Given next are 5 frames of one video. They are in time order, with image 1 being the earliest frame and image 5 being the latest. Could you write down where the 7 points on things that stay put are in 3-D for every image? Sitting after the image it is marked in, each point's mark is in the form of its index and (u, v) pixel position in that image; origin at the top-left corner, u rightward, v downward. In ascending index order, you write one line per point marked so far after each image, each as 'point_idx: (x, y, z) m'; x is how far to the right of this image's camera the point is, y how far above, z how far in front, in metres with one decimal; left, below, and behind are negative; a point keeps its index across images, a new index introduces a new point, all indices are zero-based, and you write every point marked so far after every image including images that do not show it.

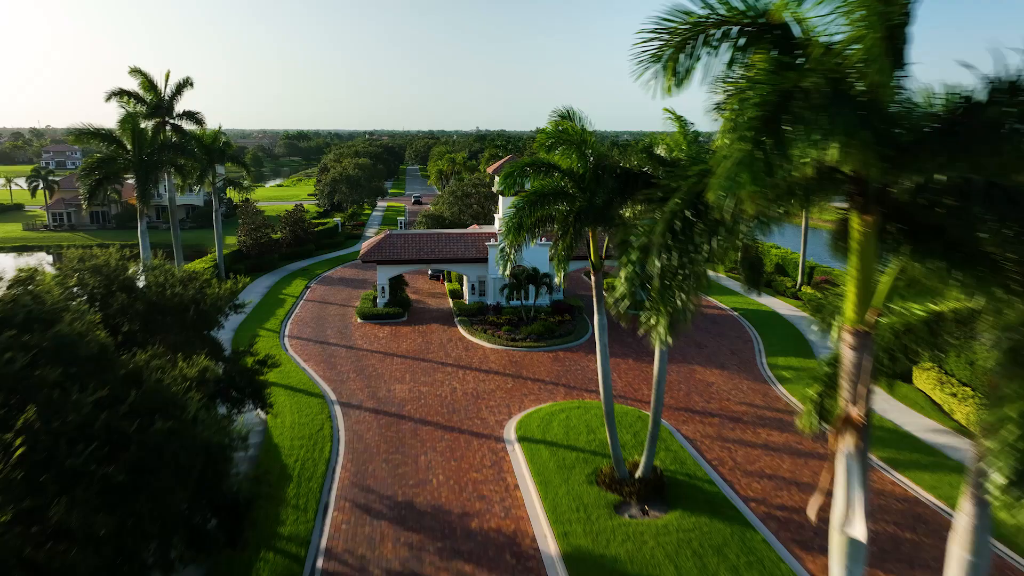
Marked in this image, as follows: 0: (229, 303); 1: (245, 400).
0: (-6.8, -0.4, +15.4) m
1: (-6.0, -2.5, +14.4) m
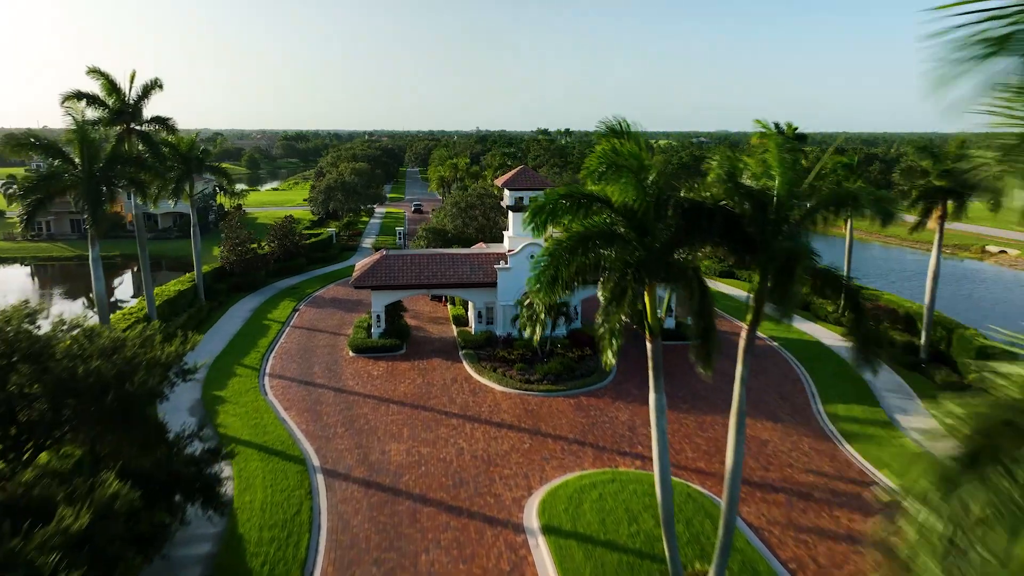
0: (-6.3, -1.5, +12.0) m
1: (-5.5, -3.7, +11.0) m
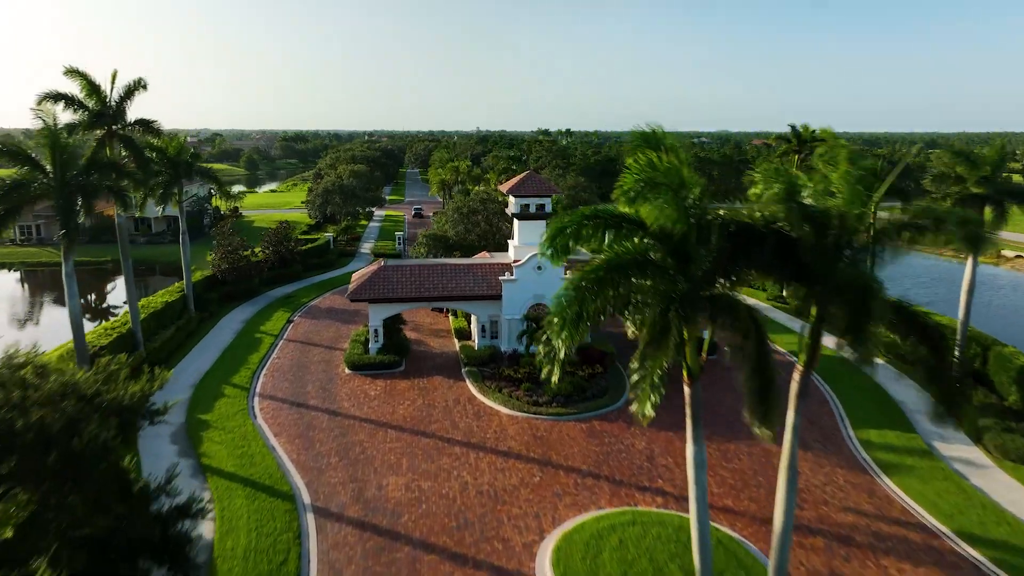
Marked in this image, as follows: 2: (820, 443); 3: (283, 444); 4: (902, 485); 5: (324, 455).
0: (-6.1, -2.0, +10.6) m
1: (-5.3, -4.2, +9.5) m
2: (+8.9, -4.5, +18.3) m
3: (-6.6, -4.5, +18.4) m
4: (+9.8, -5.0, +16.0) m
5: (-5.2, -4.6, +17.6) m
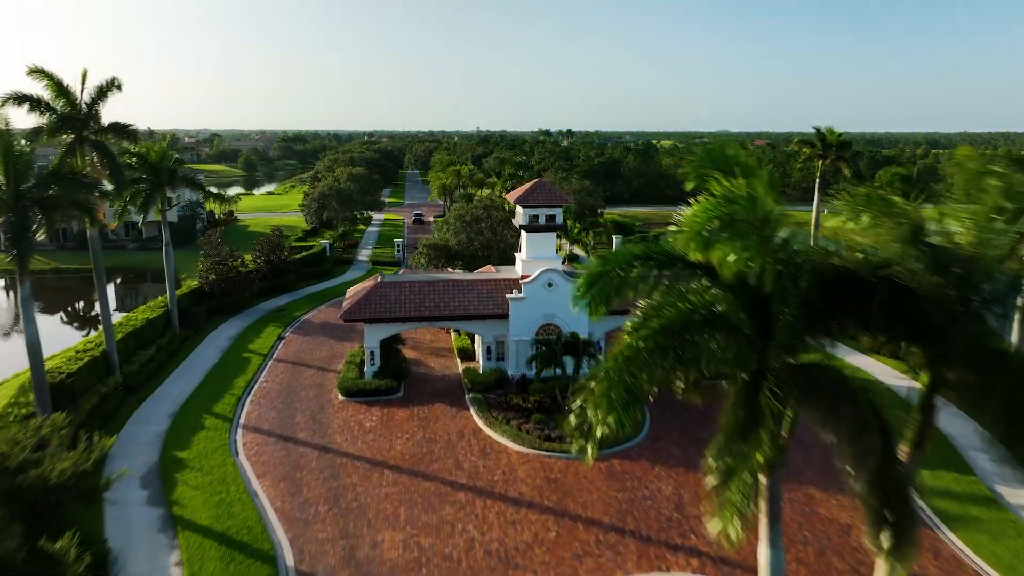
0: (-5.8, -2.7, +8.6) m
1: (-5.0, -4.8, +7.6) m
2: (+9.1, -5.1, +16.3) m
3: (-6.3, -5.1, +16.4) m
4: (+10.1, -5.6, +14.0) m
5: (-4.9, -5.3, +15.7) m
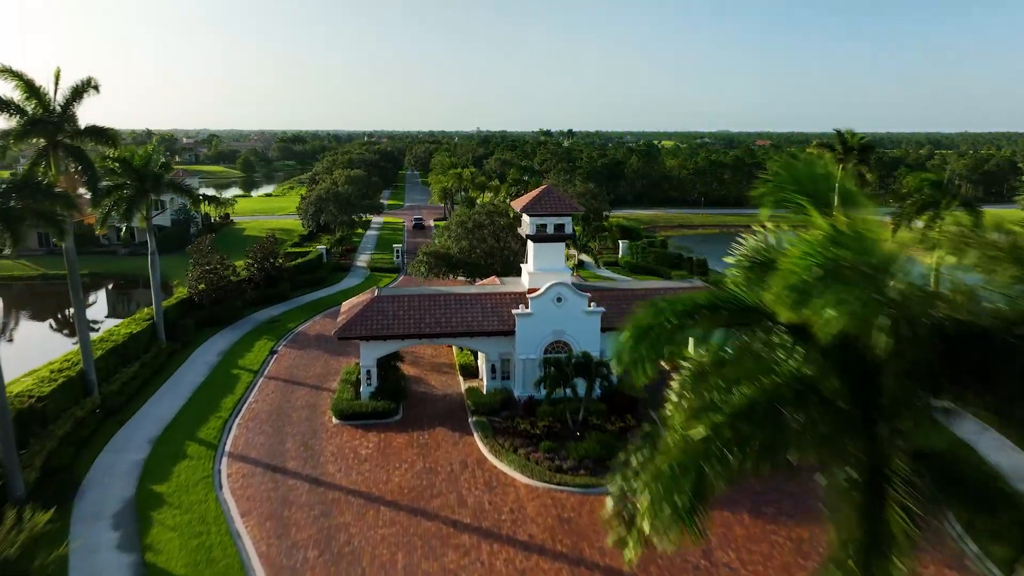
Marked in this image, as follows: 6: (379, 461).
0: (-5.6, -3.2, +7.1) m
1: (-4.8, -5.3, +6.1) m
2: (+9.3, -5.6, +14.8) m
3: (-6.1, -5.6, +14.9) m
4: (+10.3, -6.1, +12.5) m
5: (-4.7, -5.8, +14.2) m
6: (-3.7, -4.8, +17.8) m
